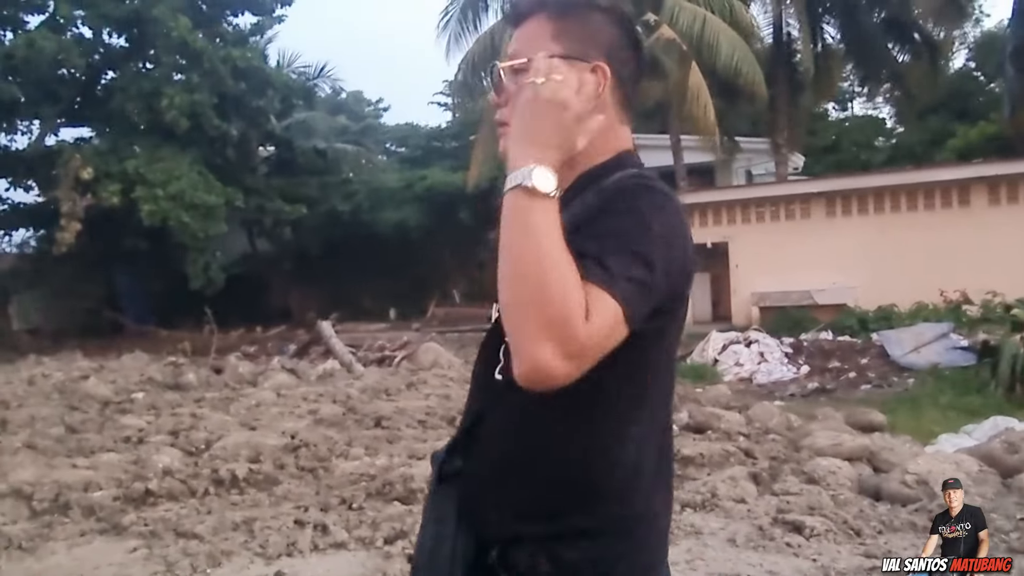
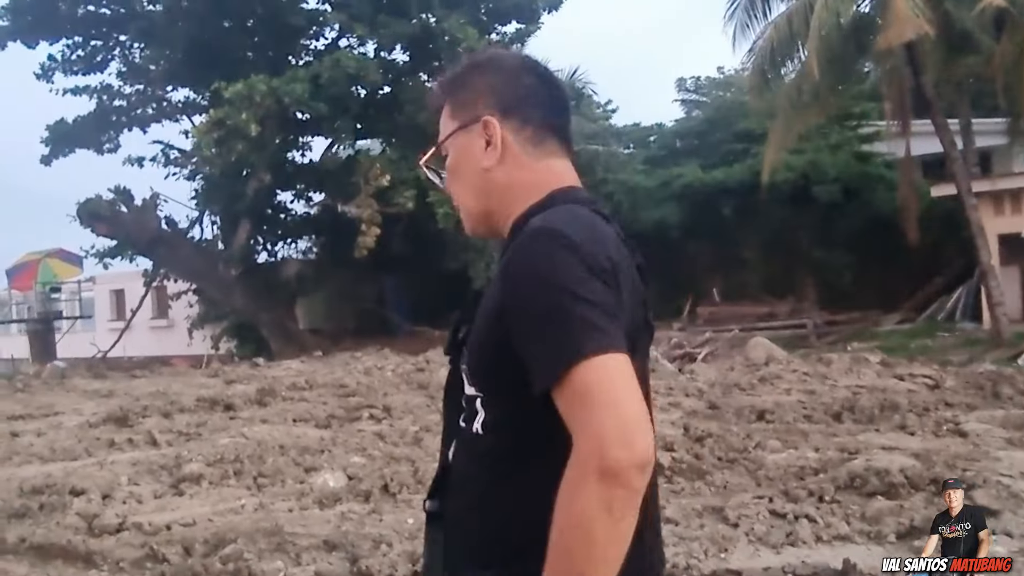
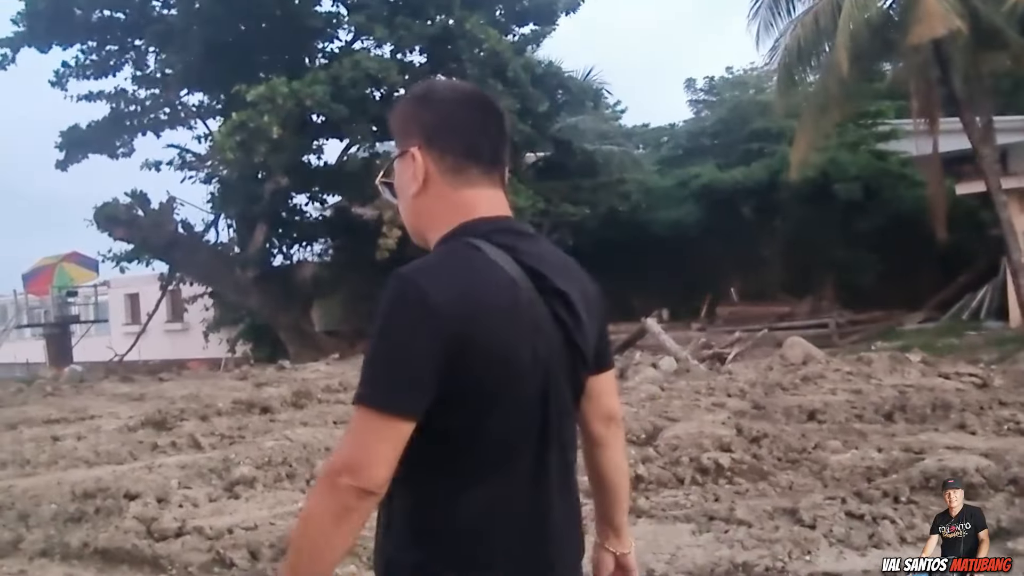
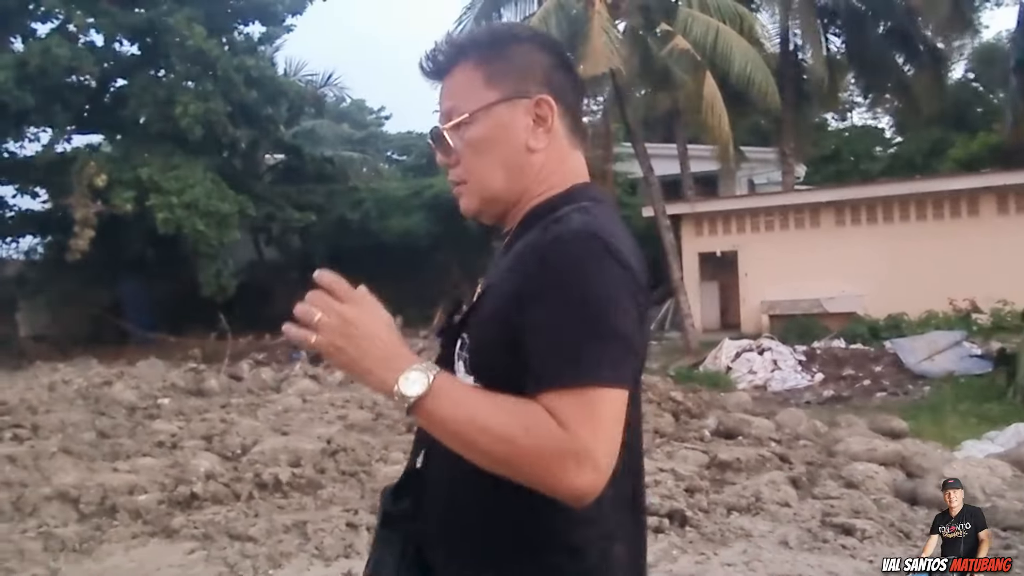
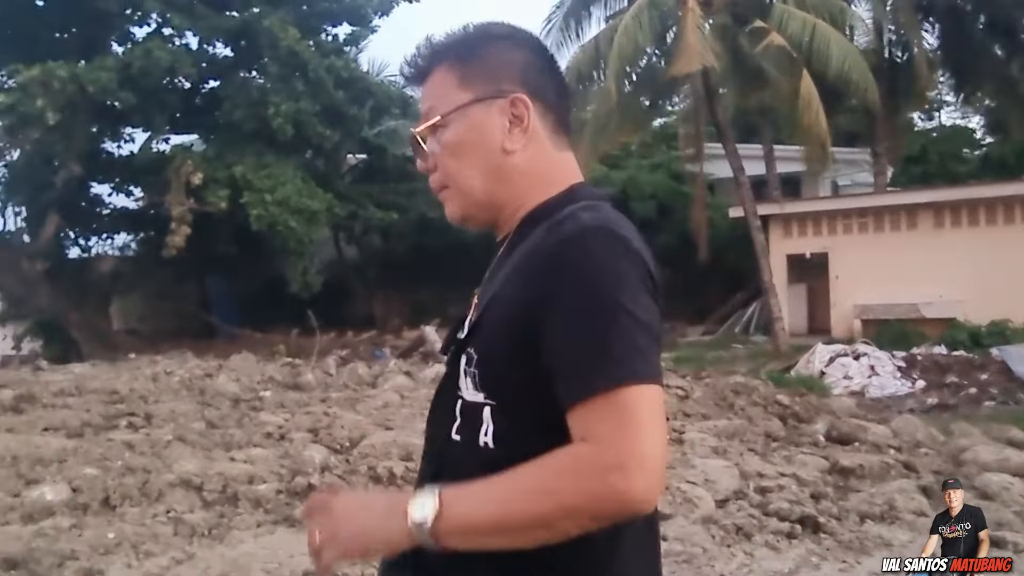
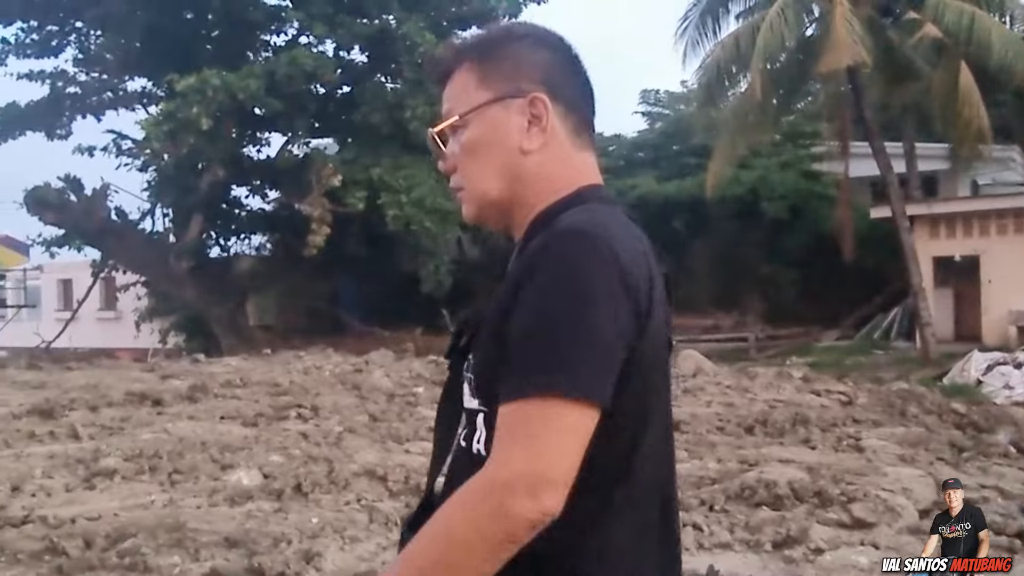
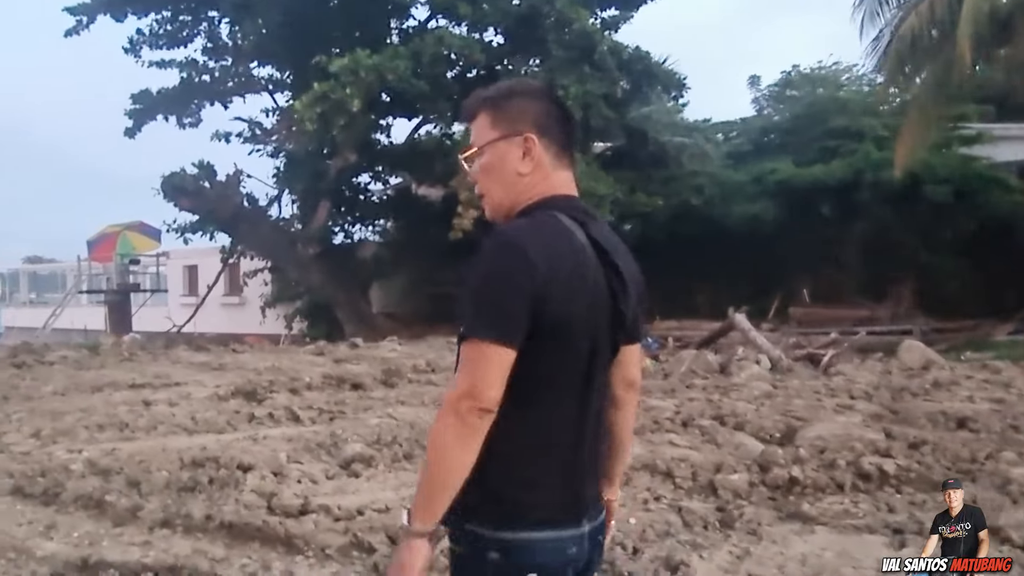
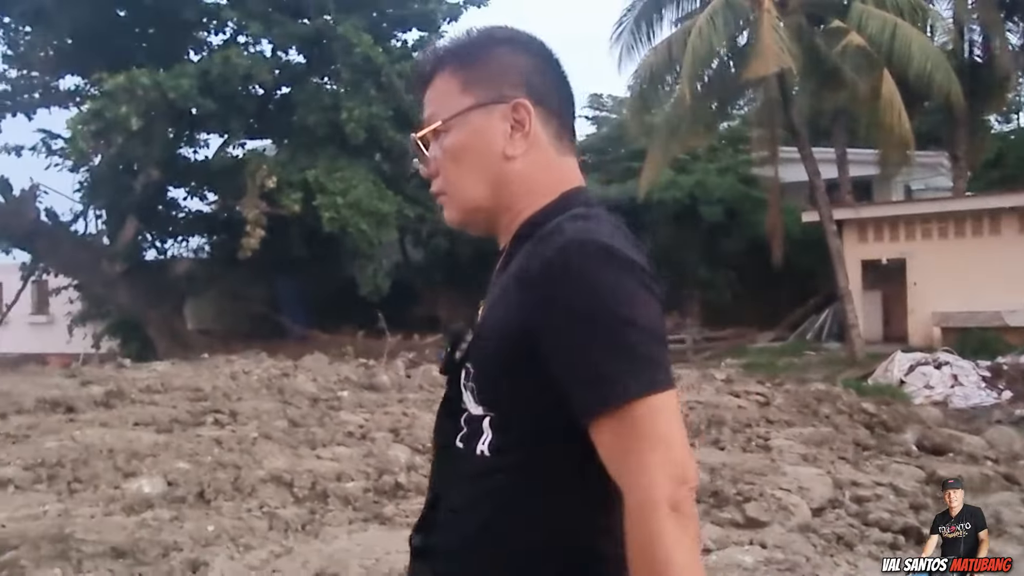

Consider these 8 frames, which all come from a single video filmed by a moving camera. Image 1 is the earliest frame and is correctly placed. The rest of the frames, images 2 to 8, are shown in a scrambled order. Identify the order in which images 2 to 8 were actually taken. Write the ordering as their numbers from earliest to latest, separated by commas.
4, 5, 8, 6, 2, 3, 7
